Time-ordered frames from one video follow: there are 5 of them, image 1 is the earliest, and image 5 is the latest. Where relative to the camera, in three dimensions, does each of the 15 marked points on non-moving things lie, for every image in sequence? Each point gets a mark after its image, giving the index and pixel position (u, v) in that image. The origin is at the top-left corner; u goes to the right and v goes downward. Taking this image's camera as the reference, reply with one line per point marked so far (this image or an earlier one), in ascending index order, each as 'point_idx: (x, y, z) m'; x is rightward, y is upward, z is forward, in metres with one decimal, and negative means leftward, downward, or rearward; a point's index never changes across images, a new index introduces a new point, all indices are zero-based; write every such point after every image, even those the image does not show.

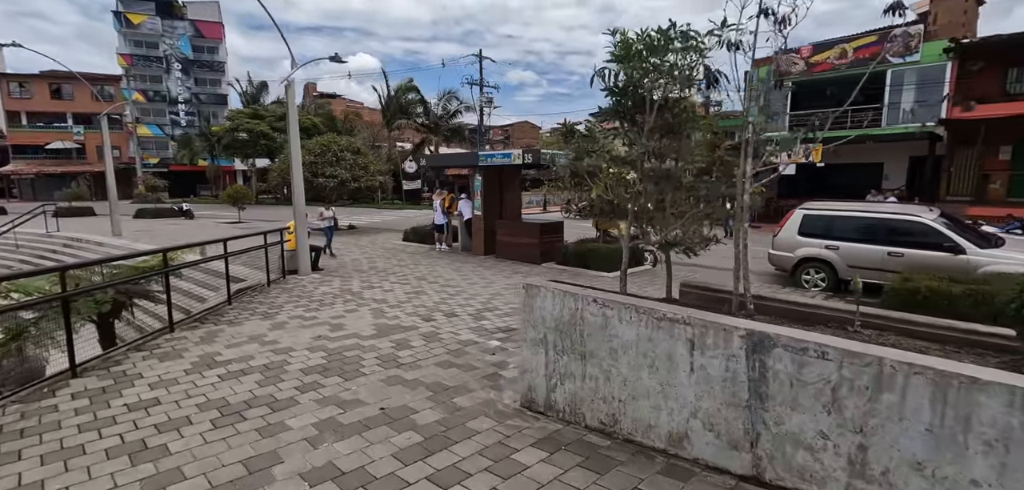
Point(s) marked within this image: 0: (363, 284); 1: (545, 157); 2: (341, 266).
0: (-2.7, -0.7, +9.2) m
1: (+0.8, +2.0, +11.5) m
2: (-3.8, -0.5, +11.3) m
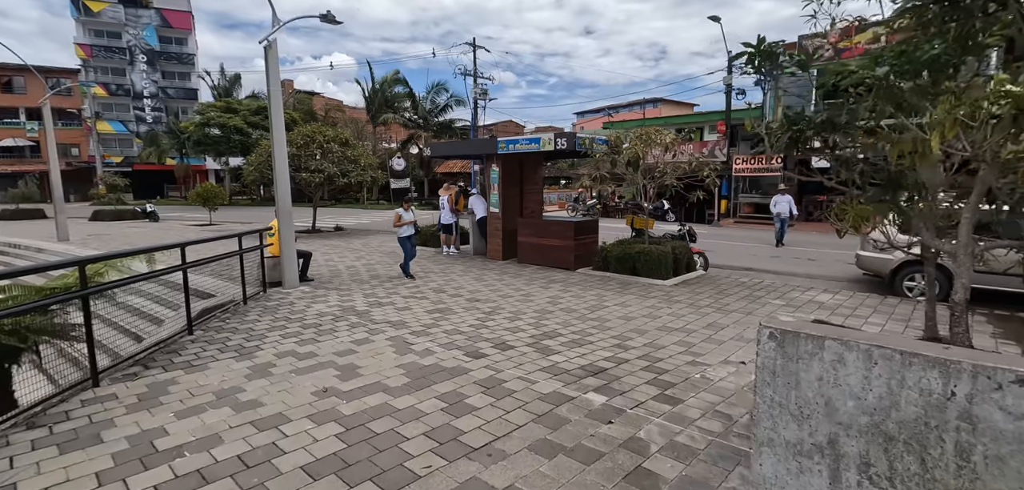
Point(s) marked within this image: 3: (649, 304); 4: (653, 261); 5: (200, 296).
0: (-2.0, -0.8, +7.2) m
1: (+1.3, +2.0, +9.6) m
2: (-3.2, -0.6, +9.2) m
3: (+1.9, -0.8, +7.2) m
4: (+2.5, -0.3, +8.9) m
5: (-3.9, -0.6, +6.1) m
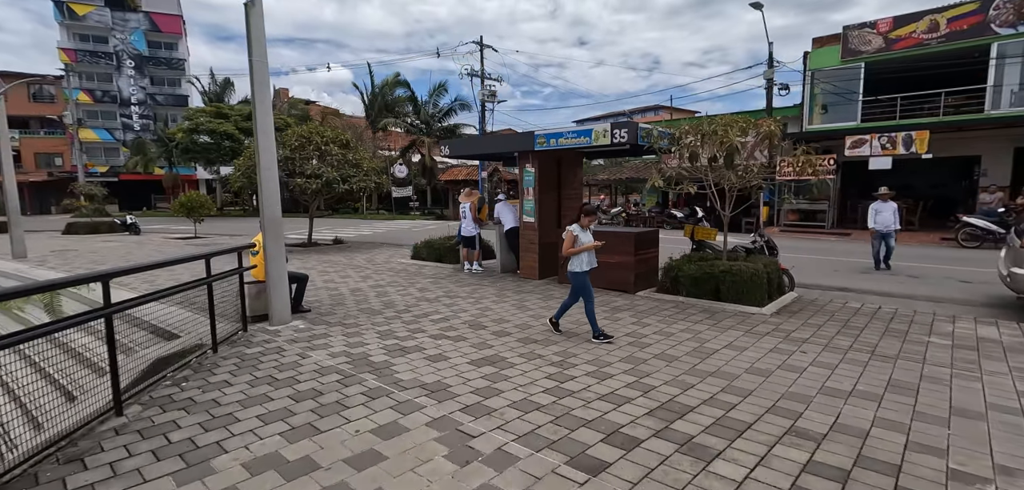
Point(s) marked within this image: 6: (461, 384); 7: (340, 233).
0: (-1.3, -1.0, +5.3) m
1: (+2.0, +1.7, +7.7) m
2: (-2.5, -0.9, +7.3) m
3: (+2.7, -1.1, +5.3) m
4: (+3.2, -0.5, +7.0) m
5: (-3.1, -0.8, +4.1) m
6: (-0.4, -1.1, +4.1) m
7: (-6.4, +0.4, +18.9) m
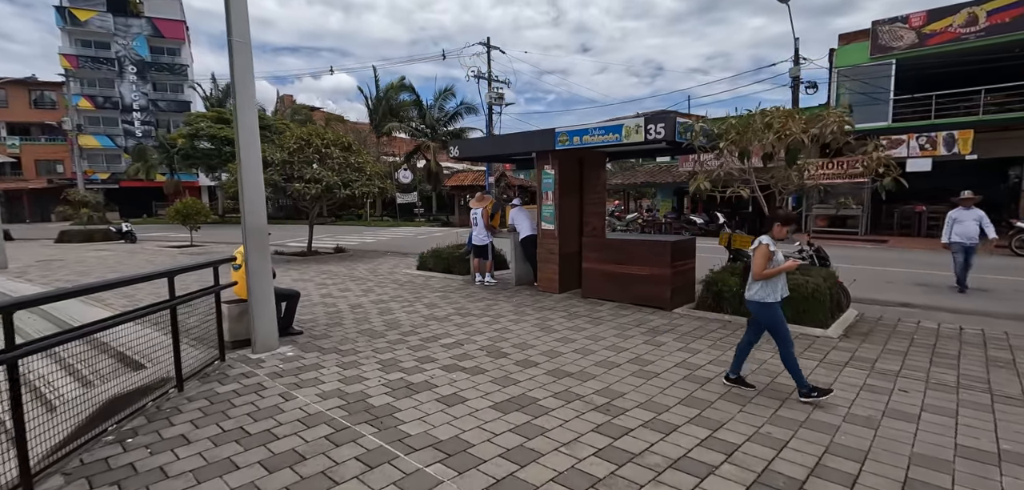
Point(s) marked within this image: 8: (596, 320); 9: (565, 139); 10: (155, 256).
0: (-1.0, -1.2, +4.3) m
1: (+2.3, +1.6, +6.8) m
2: (-2.2, -1.0, +6.3) m
3: (+2.9, -1.2, +4.3) m
4: (+3.5, -0.6, +6.0) m
5: (-2.9, -1.0, +3.2) m
6: (-0.2, -1.2, +3.2) m
7: (-6.1, +0.1, +18.0) m
8: (+1.1, -1.0, +6.5) m
9: (+0.8, +1.6, +7.7) m
10: (-11.2, -0.3, +15.8) m
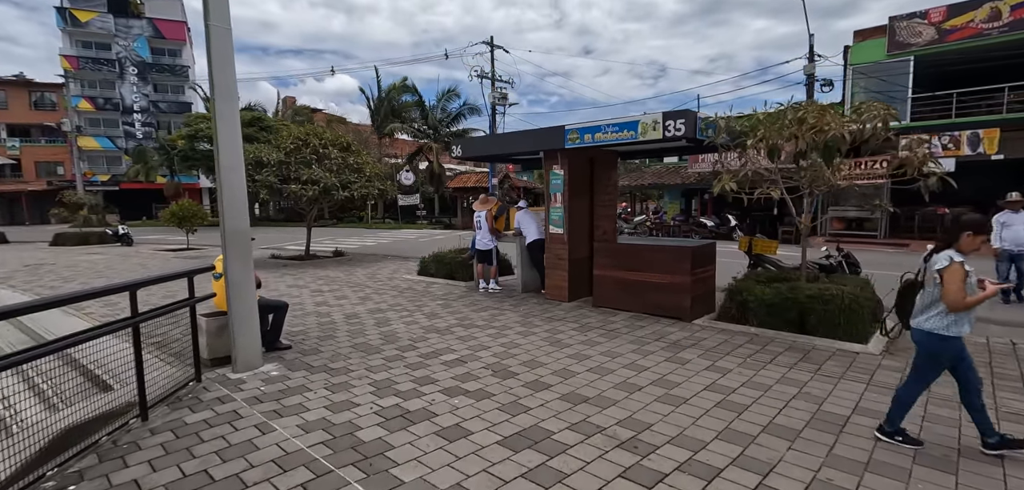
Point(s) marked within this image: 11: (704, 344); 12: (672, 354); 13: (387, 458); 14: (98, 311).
0: (-1.0, -1.2, +3.8) m
1: (+2.4, +1.5, +6.3) m
2: (-2.1, -1.1, +5.8) m
3: (+3.0, -1.2, +3.8) m
4: (+3.6, -0.7, +5.5) m
5: (-2.8, -1.0, +2.7) m
6: (-0.1, -1.3, +2.6) m
7: (-5.9, 0.0, +17.6) m
8: (+1.2, -1.0, +6.0) m
9: (+0.9, +1.5, +7.2) m
10: (-11.1, -0.4, +15.3) m
11: (+2.1, -1.1, +5.5) m
12: (+1.7, -1.1, +5.1) m
13: (-0.7, -1.3, +3.0) m
14: (-6.4, -1.0, +7.8) m
